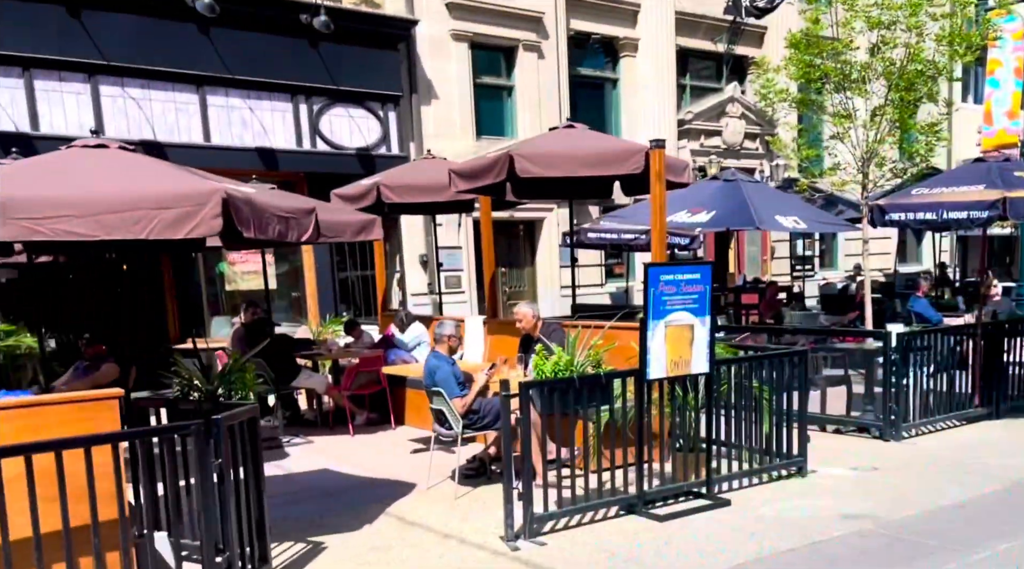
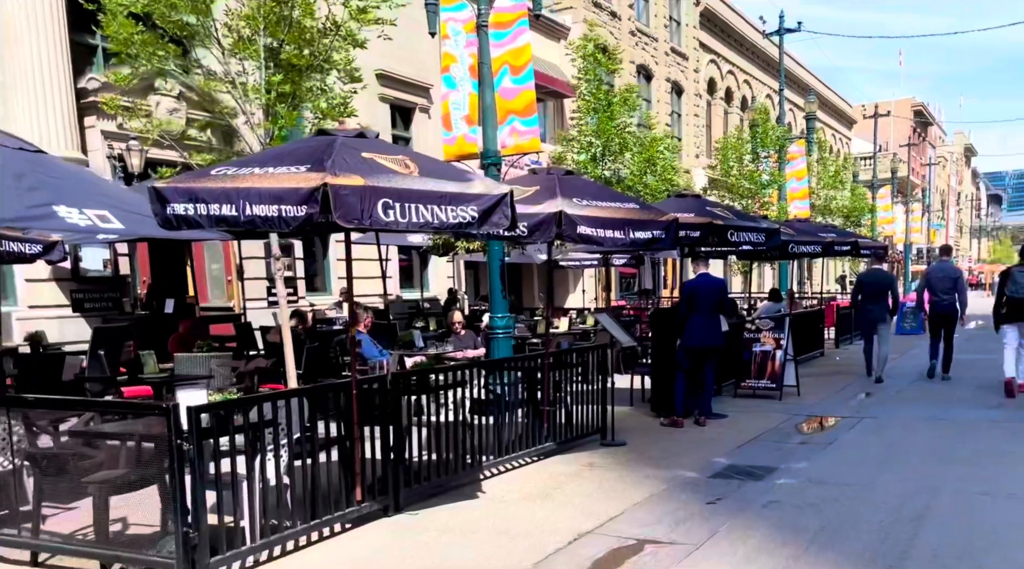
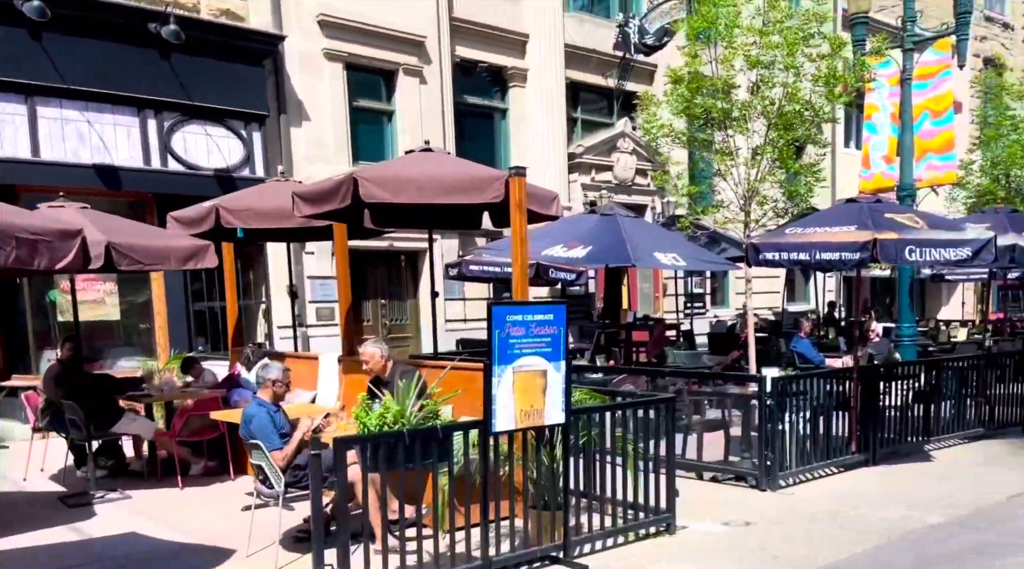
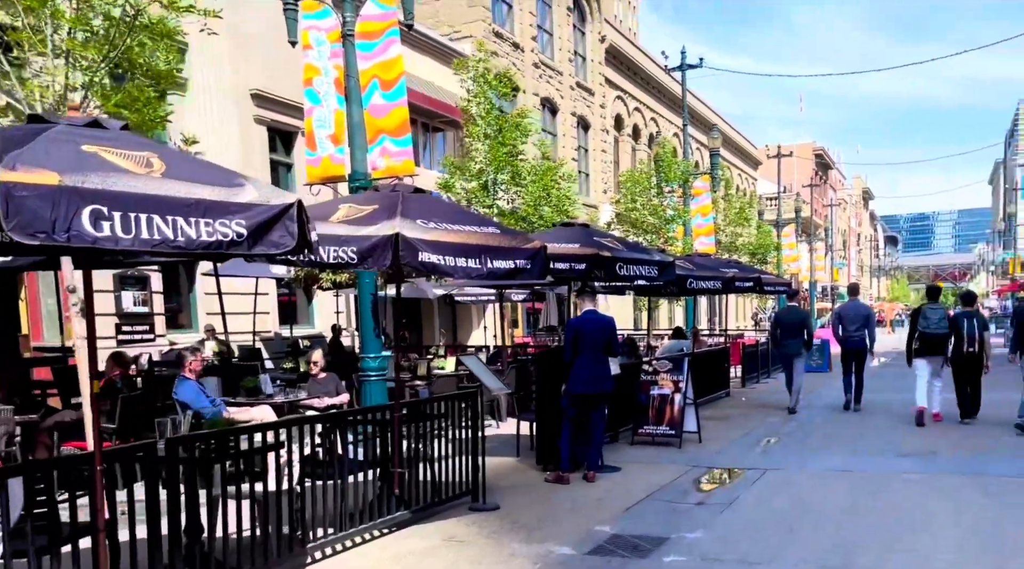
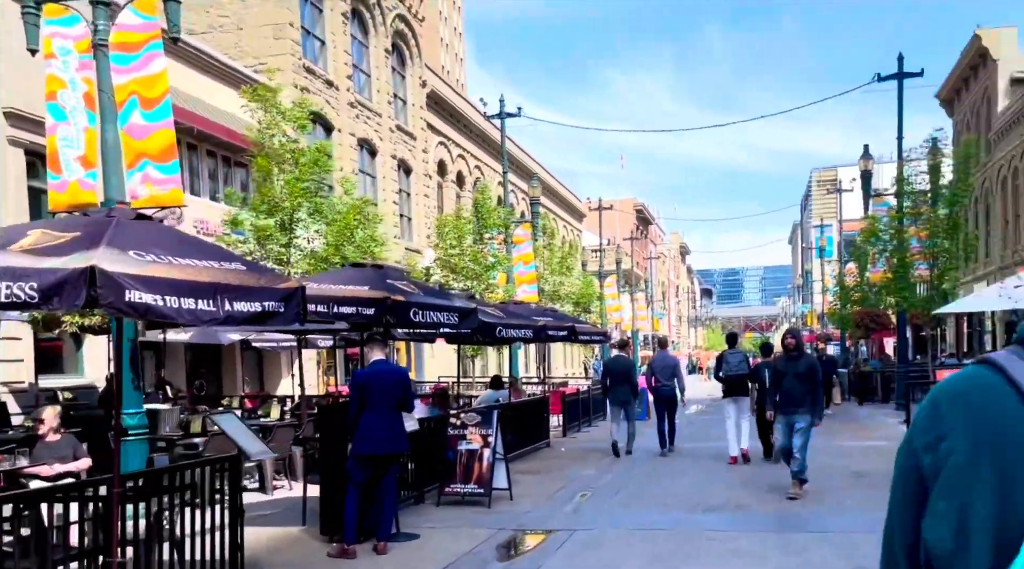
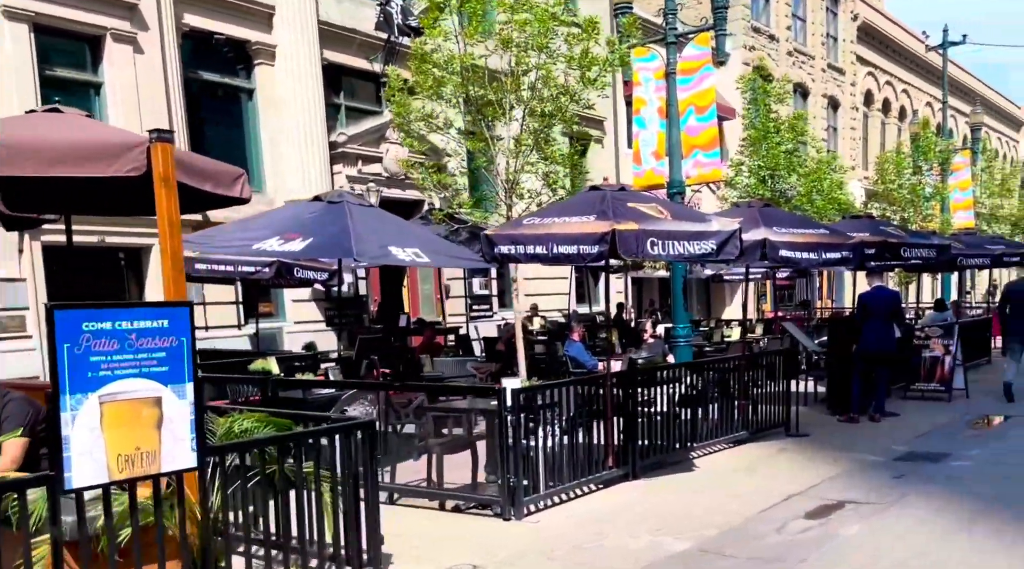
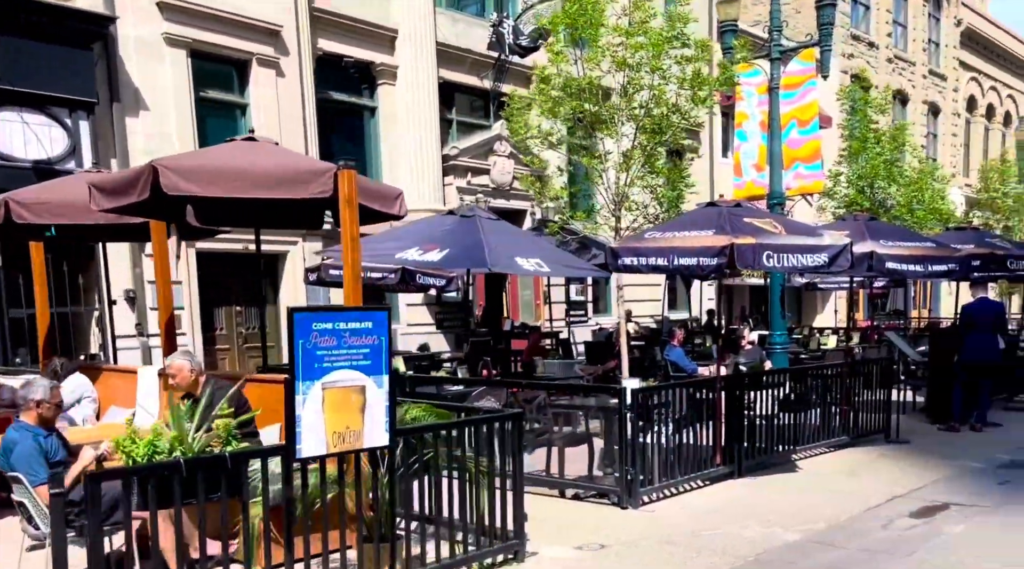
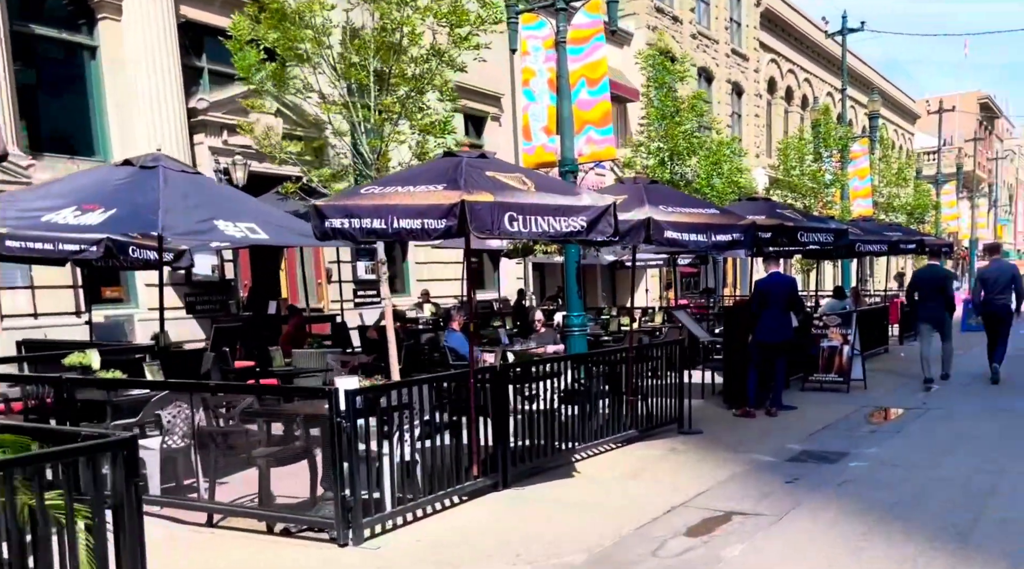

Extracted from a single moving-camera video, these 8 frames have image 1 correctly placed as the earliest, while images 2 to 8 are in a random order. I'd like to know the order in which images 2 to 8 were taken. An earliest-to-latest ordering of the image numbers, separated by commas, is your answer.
3, 7, 6, 8, 2, 4, 5
